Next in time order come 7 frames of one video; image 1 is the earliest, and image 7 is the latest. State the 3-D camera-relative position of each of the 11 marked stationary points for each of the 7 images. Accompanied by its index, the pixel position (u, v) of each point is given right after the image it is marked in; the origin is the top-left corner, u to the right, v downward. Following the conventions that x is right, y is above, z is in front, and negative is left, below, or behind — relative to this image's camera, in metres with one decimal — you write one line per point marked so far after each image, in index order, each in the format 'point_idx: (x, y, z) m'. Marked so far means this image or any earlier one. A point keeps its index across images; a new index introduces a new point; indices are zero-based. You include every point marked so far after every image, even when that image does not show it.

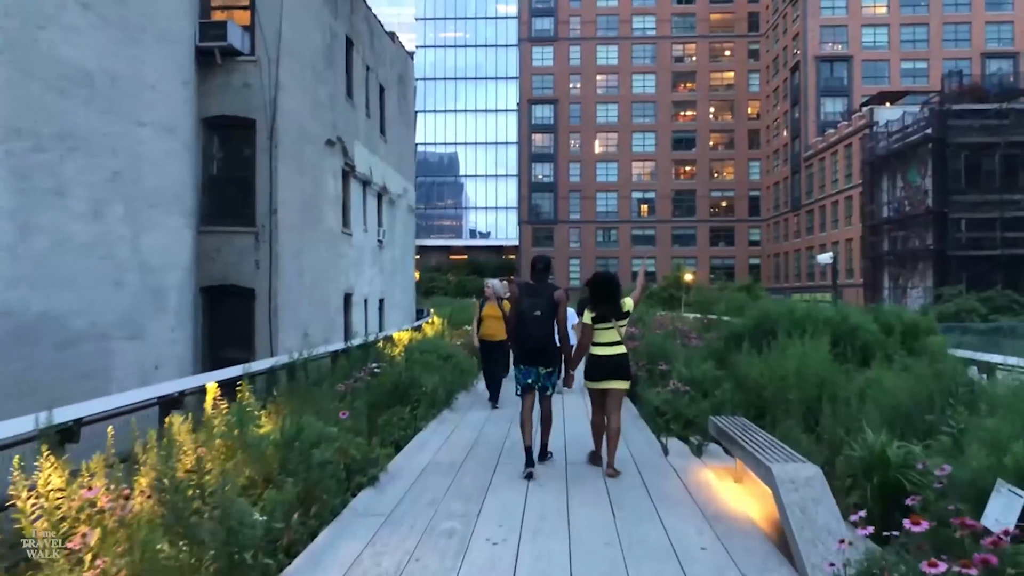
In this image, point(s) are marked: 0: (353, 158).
0: (-3.7, +3.0, +20.1) m
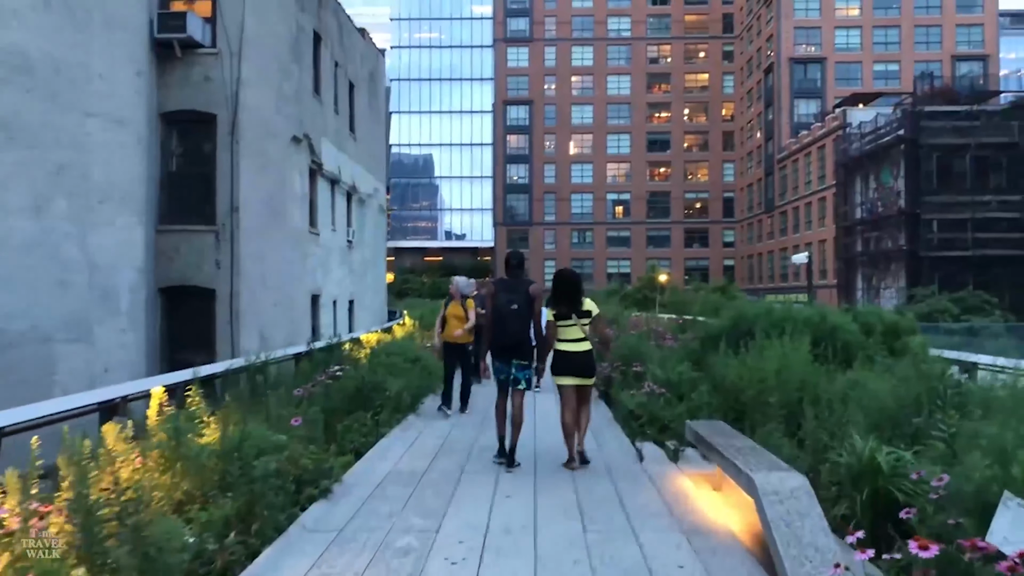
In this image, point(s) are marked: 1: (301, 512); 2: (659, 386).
0: (-4.3, +3.0, +19.5) m
1: (-1.4, -1.4, +5.5) m
2: (+1.5, -1.0, +8.6) m
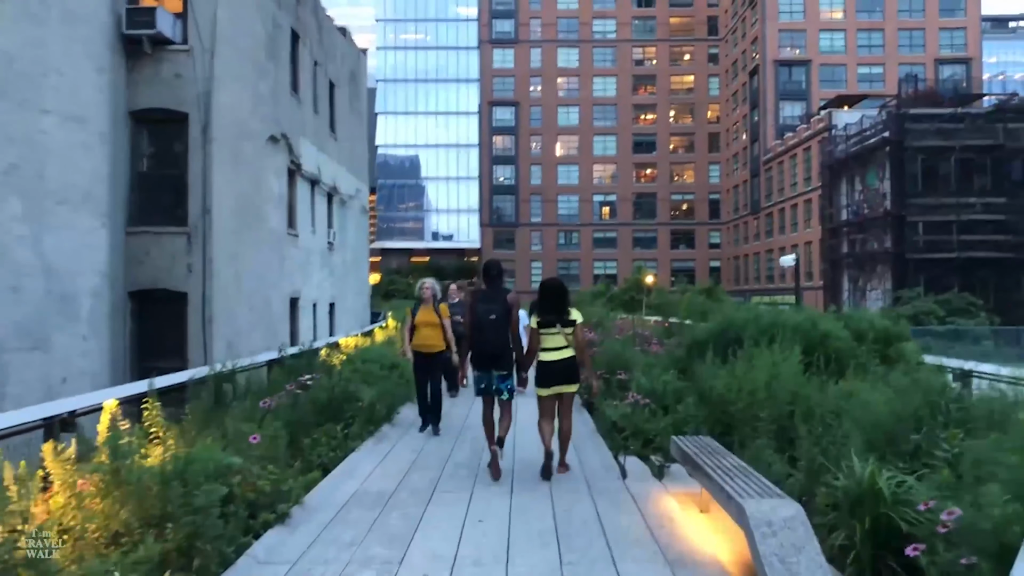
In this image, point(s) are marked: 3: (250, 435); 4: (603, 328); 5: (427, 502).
0: (-4.7, +2.9, +19.1) m
1: (-1.5, -1.5, +5.1) m
2: (+1.2, -1.0, +8.2) m
3: (-1.8, -1.0, +6.0) m
4: (+1.8, -0.8, +17.1) m
5: (-0.6, -1.5, +5.9) m
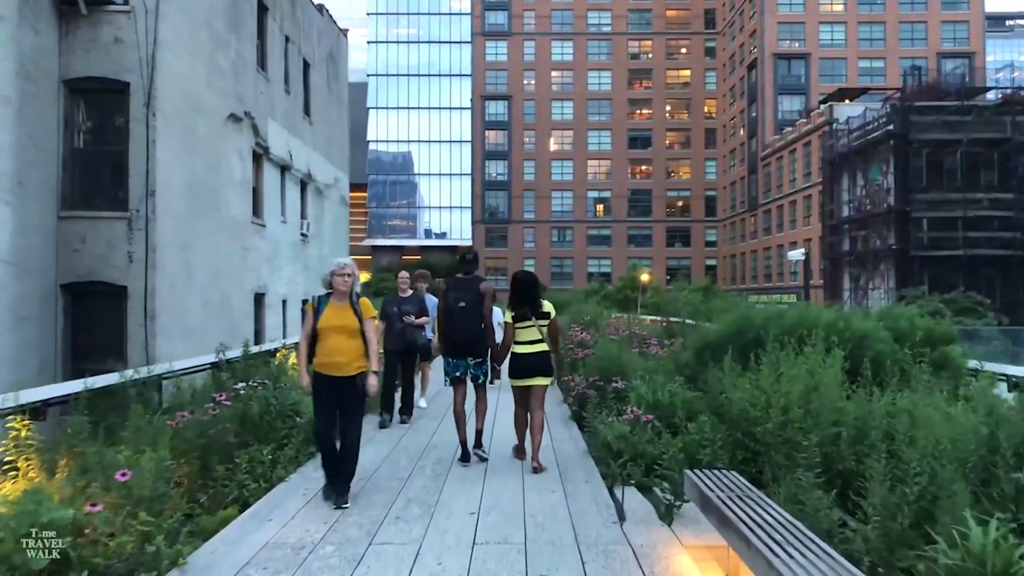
0: (-5.0, +3.0, +17.5) m
1: (-1.7, -1.4, +3.6) m
2: (+1.0, -0.9, +6.7) m
3: (-2.0, -0.9, +4.5) m
4: (+1.5, -0.7, +15.6) m
5: (-0.8, -1.4, +4.4) m
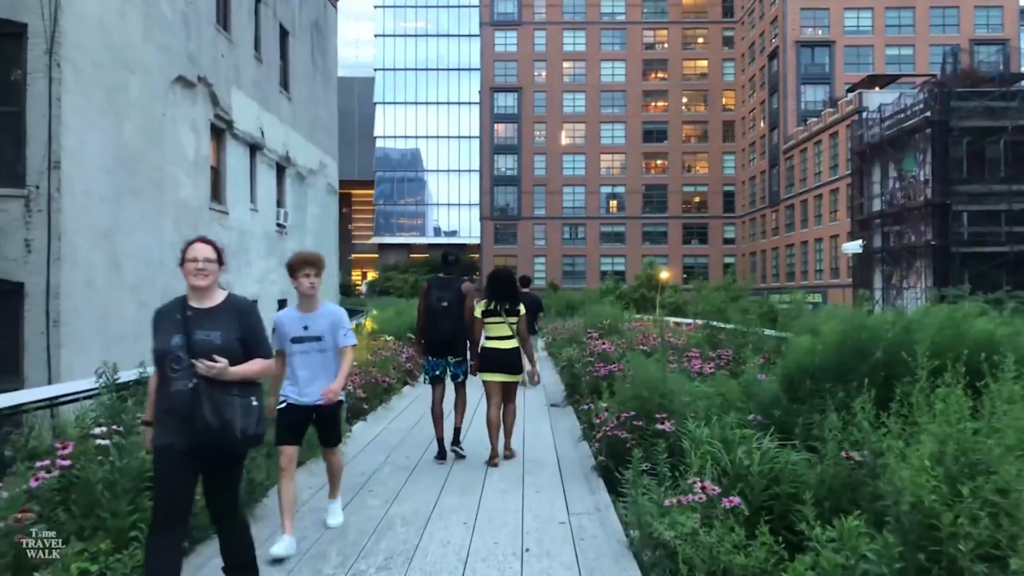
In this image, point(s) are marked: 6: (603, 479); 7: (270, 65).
0: (-4.9, +3.1, +14.9) m
1: (-1.8, -1.4, +0.9) m
2: (+1.0, -0.9, +4.0) m
3: (-2.1, -0.9, +1.9) m
4: (+1.6, -0.7, +12.9) m
5: (-0.9, -1.4, +1.8) m
6: (+0.6, -1.4, +6.2) m
7: (-4.9, +4.5, +17.3) m
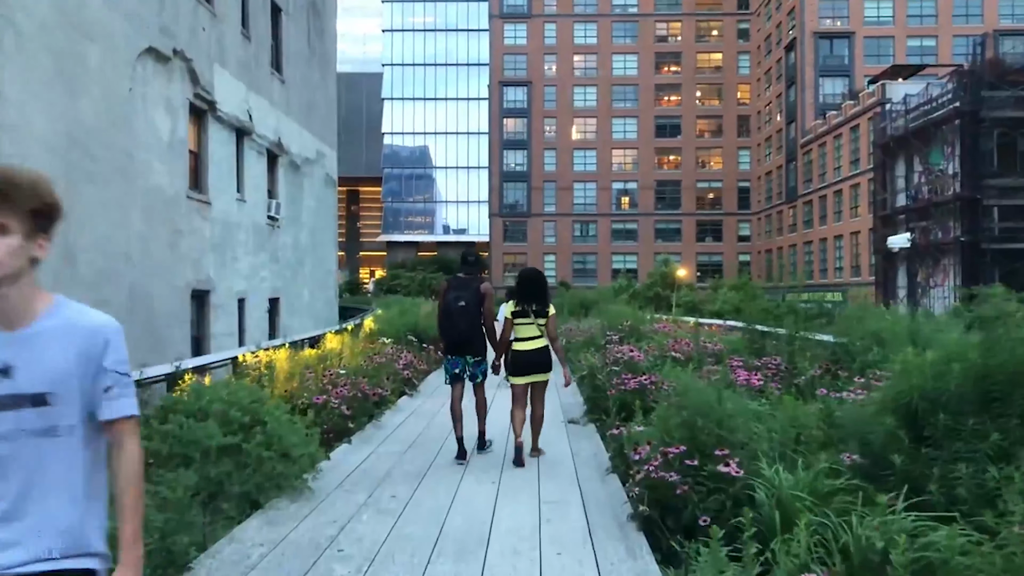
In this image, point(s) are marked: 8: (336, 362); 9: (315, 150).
0: (-4.7, +3.1, +13.5) m
1: (-1.8, -1.4, -0.5) m
2: (+1.0, -0.9, +2.6) m
3: (-2.1, -0.9, +0.4) m
4: (+1.8, -0.6, +11.5) m
5: (-0.8, -1.4, +0.4) m
6: (+0.7, -1.3, +4.7) m
7: (-4.7, +4.5, +15.9) m
8: (-2.1, -0.9, +10.4) m
9: (-4.5, +3.2, +19.8) m
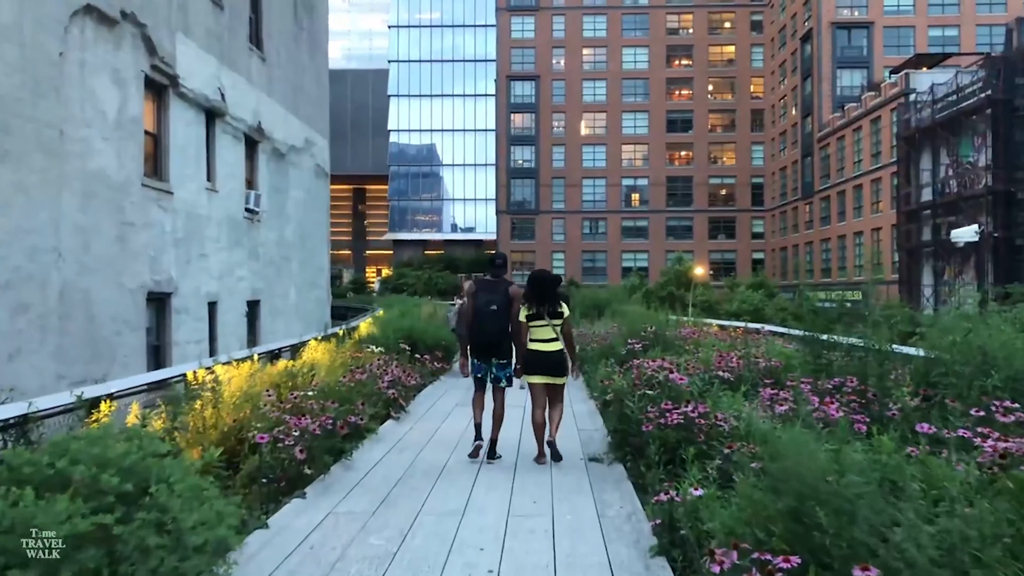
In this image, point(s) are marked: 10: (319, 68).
0: (-4.6, +3.1, +11.8) m
1: (-1.8, -1.4, -2.3) m
2: (+1.0, -0.9, +0.7) m
3: (-2.1, -1.0, -1.4) m
4: (+1.8, -0.7, +9.7) m
5: (-0.9, -1.4, -1.5) m
6: (+0.7, -1.4, +2.9) m
7: (-4.6, +4.5, +14.1) m
8: (-2.0, -0.9, +8.6) m
9: (-4.4, +3.1, +18.0) m
10: (-4.4, +4.9, +19.2) m
